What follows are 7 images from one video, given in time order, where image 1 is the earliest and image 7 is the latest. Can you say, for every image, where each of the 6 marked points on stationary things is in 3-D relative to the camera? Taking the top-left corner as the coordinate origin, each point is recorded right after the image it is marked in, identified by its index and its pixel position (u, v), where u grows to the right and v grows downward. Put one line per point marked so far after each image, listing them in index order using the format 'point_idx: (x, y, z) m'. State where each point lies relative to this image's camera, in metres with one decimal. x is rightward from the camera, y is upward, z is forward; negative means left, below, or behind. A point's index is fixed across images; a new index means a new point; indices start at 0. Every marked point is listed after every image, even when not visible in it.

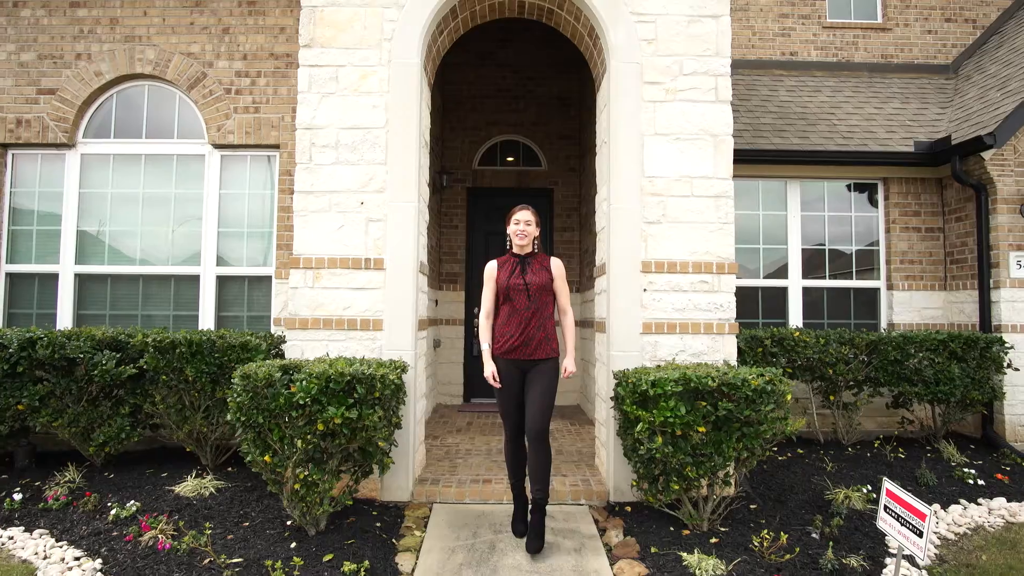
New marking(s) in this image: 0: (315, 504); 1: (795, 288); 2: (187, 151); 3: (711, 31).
0: (-1.0, -1.1, +2.9) m
1: (+2.8, 0.0, +5.8) m
2: (-2.9, +1.2, +5.2) m
3: (+1.3, +1.7, +3.8) m
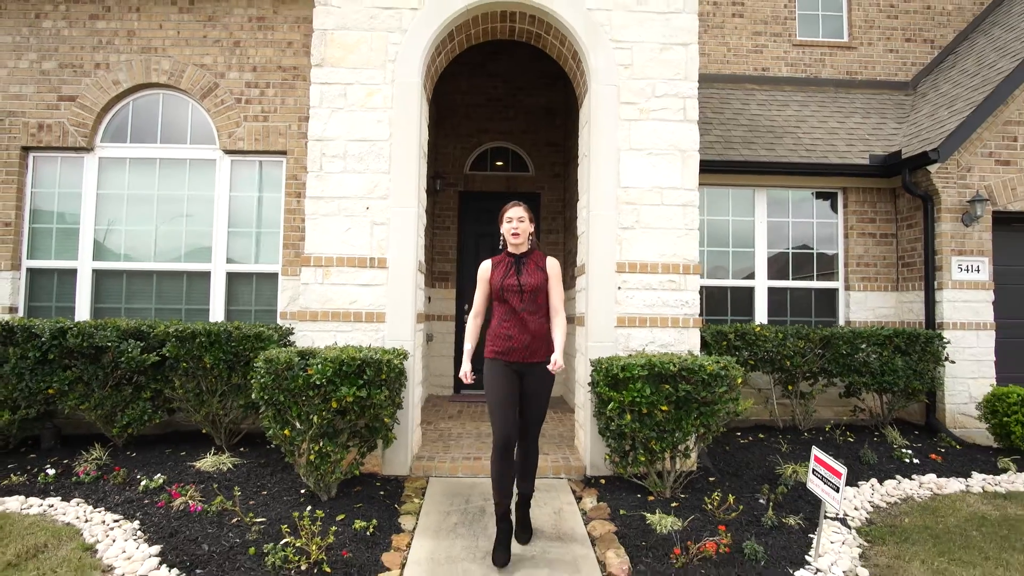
0: (-1.0, -1.0, +3.4) m
1: (+2.7, 0.0, +6.3) m
2: (-3.0, +1.3, +5.6) m
3: (+1.2, +1.7, +4.2) m
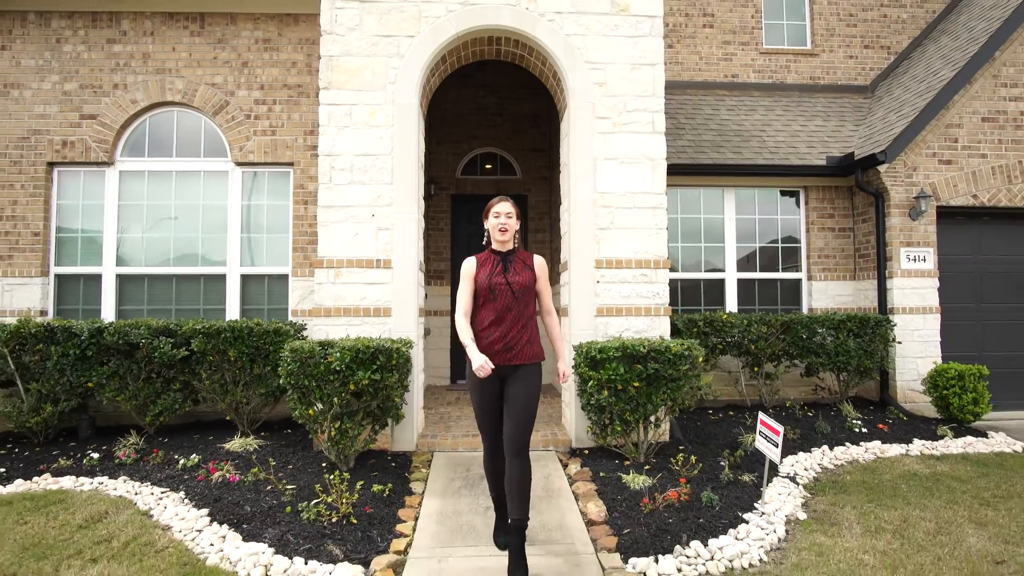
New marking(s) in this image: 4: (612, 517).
0: (-1.1, -1.0, +3.9) m
1: (+2.6, +0.1, +6.9) m
2: (-3.1, +1.2, +6.0) m
3: (+1.1, +1.7, +4.8) m
4: (+0.6, -1.3, +3.2) m
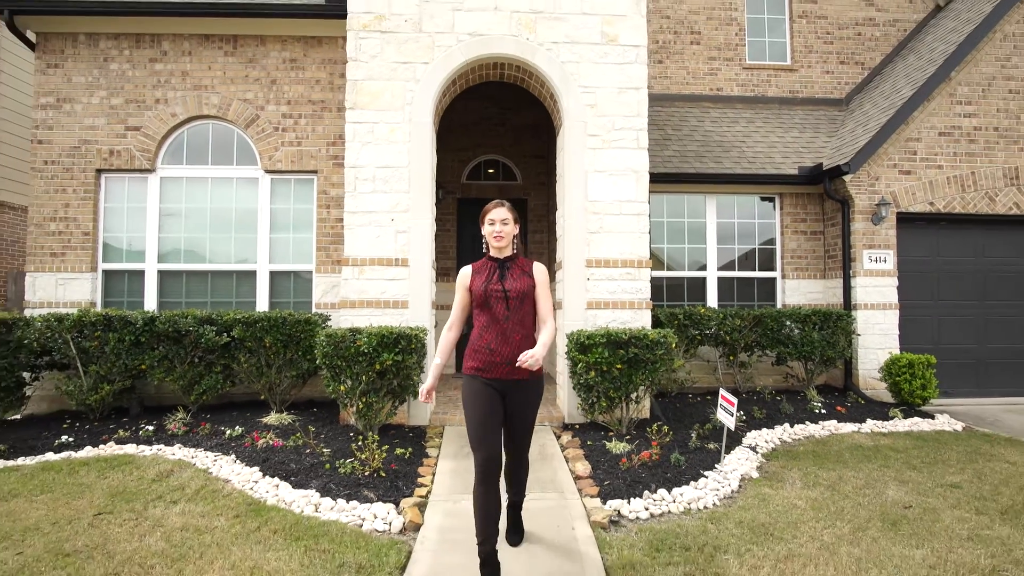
0: (-1.1, -1.0, +4.6) m
1: (+2.6, +0.1, +7.6) m
2: (-3.1, +1.3, +6.7) m
3: (+1.1, +1.8, +5.5) m
4: (+0.6, -1.2, +3.9) m
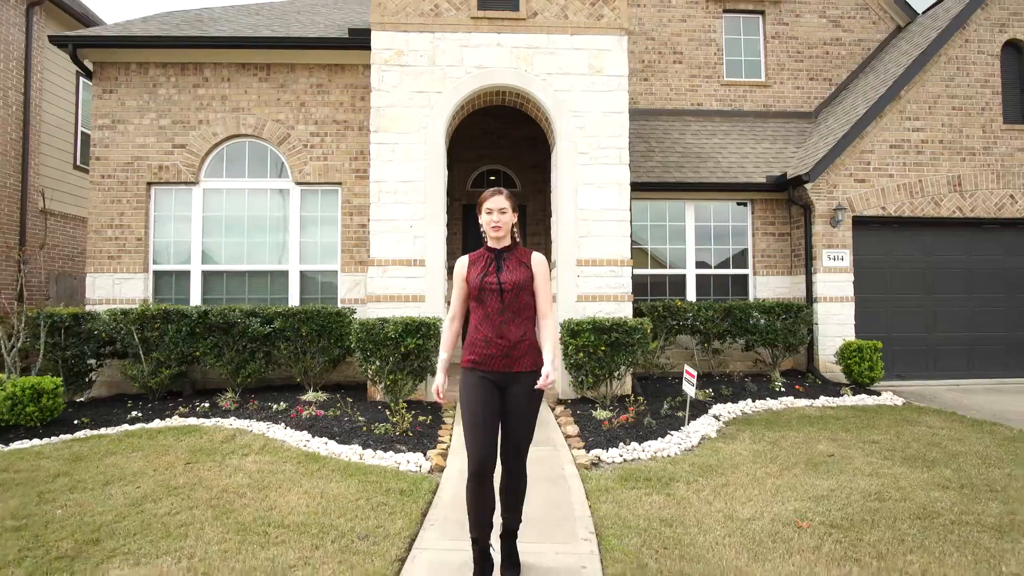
0: (-1.1, -1.0, +5.5) m
1: (+2.6, +0.2, +8.5) m
2: (-3.0, +1.3, +7.6) m
3: (+1.1, +1.8, +6.4) m
4: (+0.6, -1.2, +4.8) m
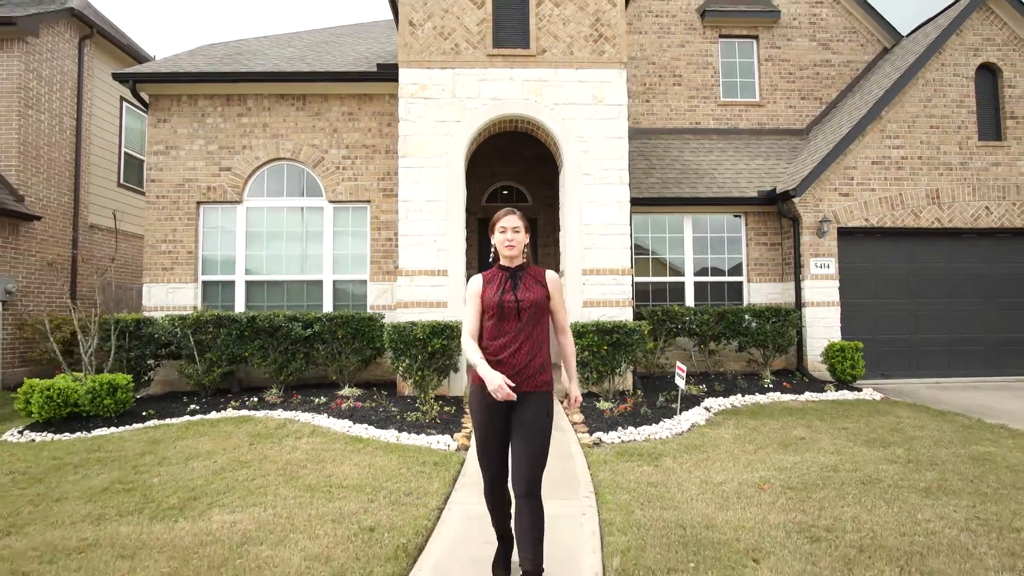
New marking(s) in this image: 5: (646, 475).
0: (-0.9, -1.0, +6.2) m
1: (+2.8, +0.1, +9.2) m
2: (-2.9, +1.2, +8.4) m
3: (+1.3, +1.7, +7.1) m
4: (+0.7, -1.3, +5.6) m
5: (+0.9, -1.3, +4.1) m
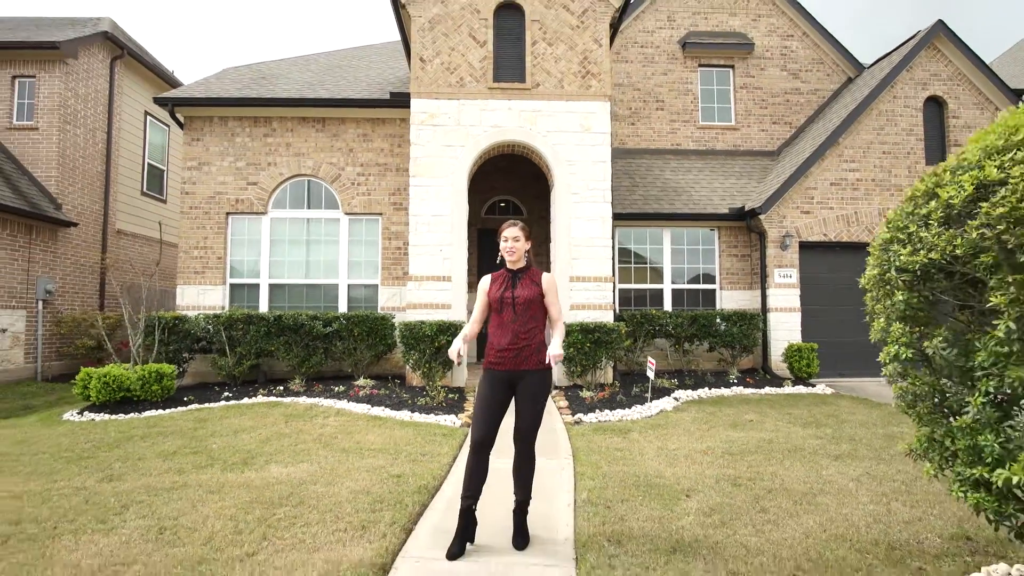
0: (-1.0, -1.1, +7.2) m
1: (+2.7, 0.0, +10.2) m
2: (-2.9, +1.2, +9.4) m
3: (+1.3, +1.7, +8.1) m
4: (+0.7, -1.3, +6.5) m
5: (+0.9, -1.3, +5.1) m
